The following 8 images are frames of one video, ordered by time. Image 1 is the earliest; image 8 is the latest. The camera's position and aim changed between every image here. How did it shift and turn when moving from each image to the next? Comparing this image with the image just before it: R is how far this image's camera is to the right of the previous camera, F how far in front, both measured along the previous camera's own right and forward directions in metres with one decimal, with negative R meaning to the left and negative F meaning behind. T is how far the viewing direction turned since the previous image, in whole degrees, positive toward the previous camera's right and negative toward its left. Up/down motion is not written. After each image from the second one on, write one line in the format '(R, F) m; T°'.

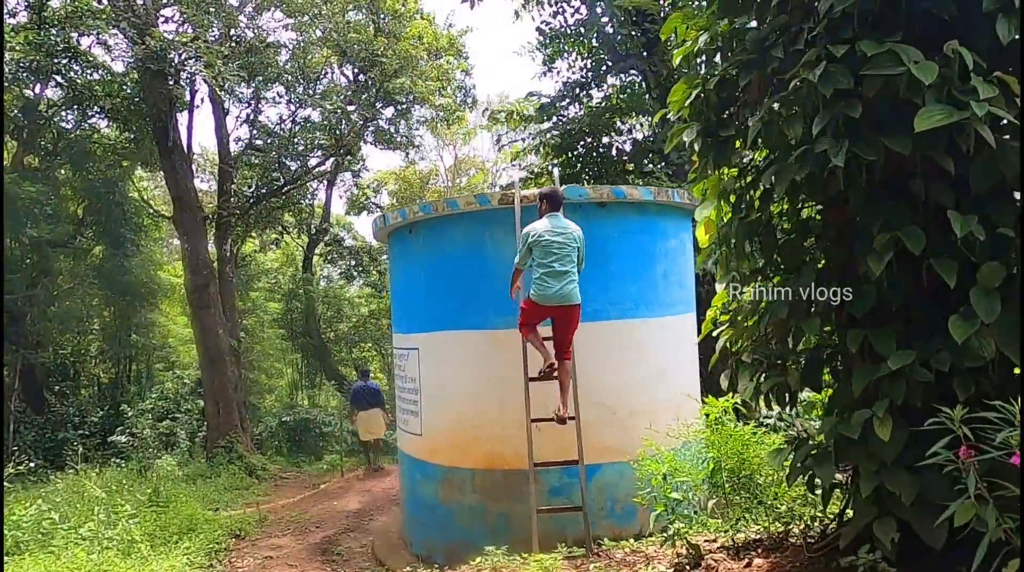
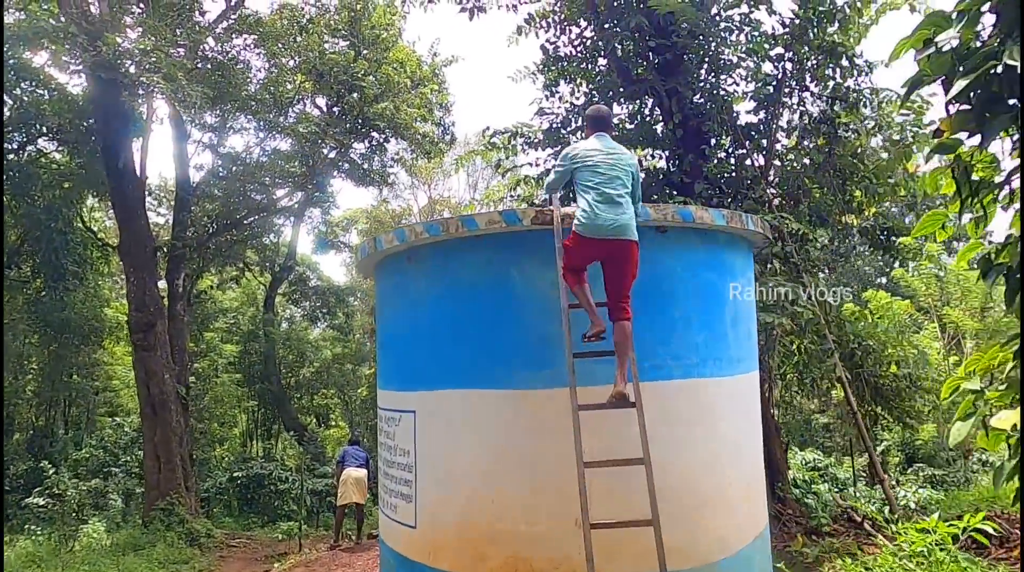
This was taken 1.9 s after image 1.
(-0.4, +1.1) m; +3°
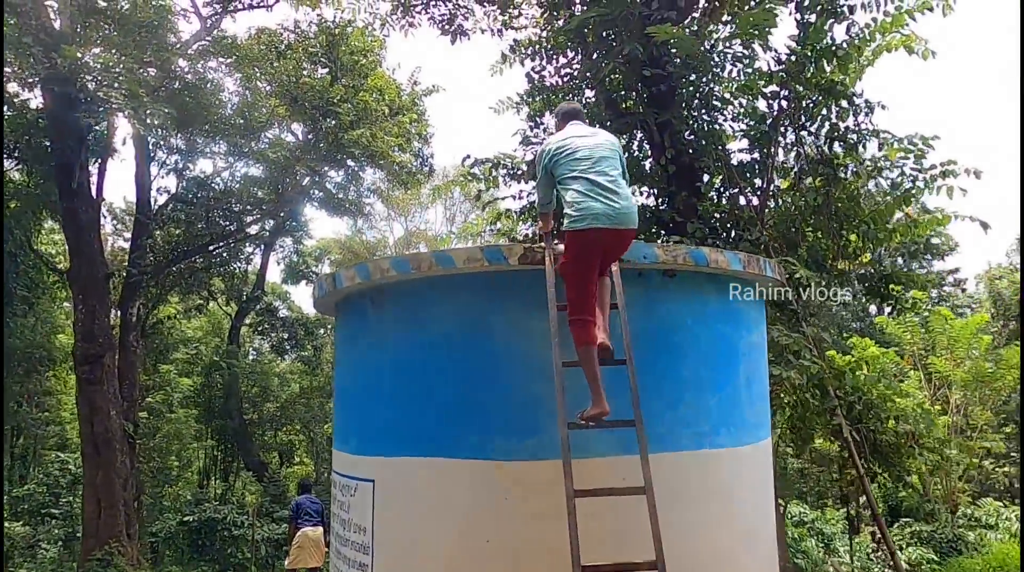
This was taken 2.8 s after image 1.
(0.0, +0.6) m; +2°
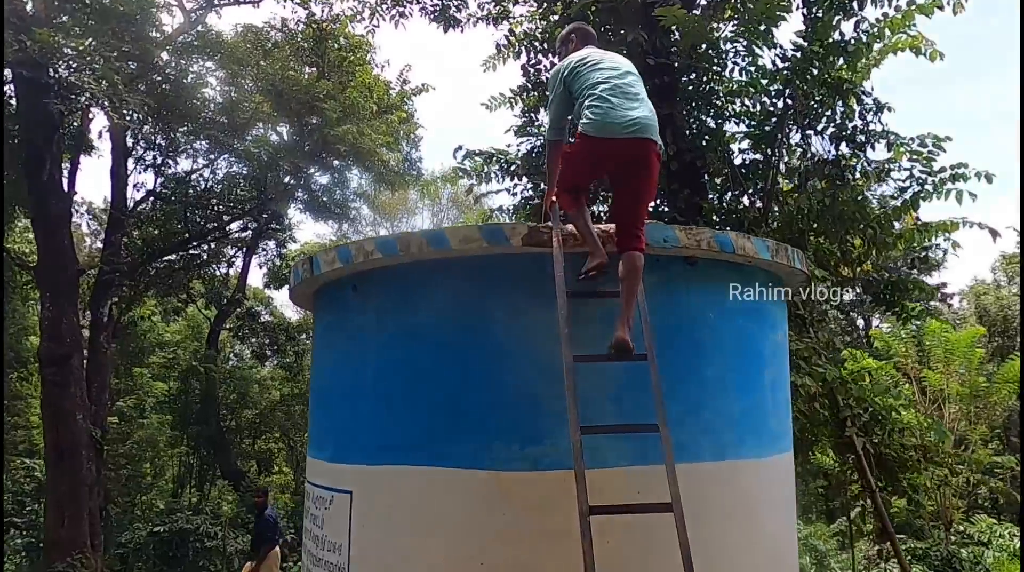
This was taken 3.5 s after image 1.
(-0.1, +0.4) m; +1°
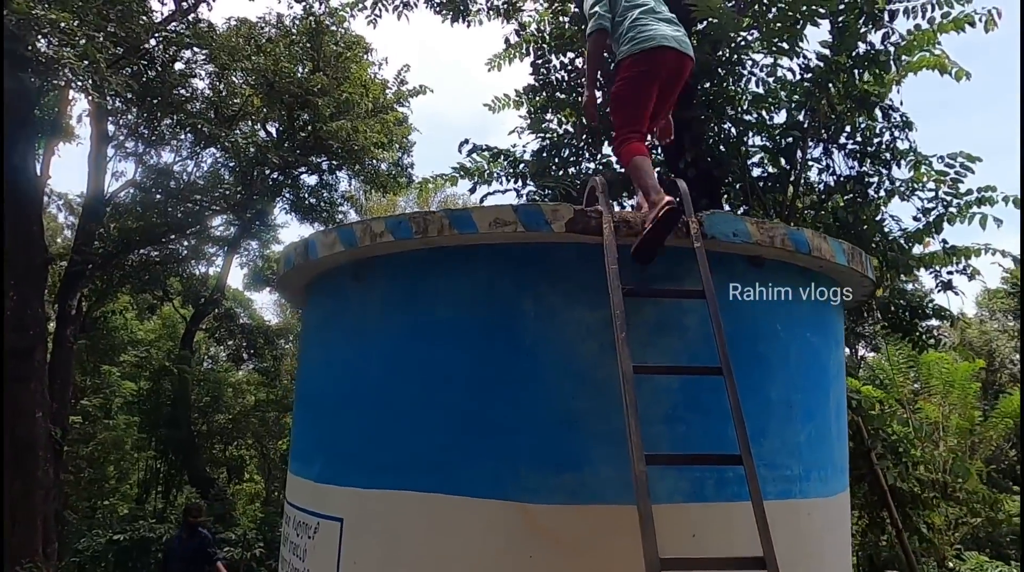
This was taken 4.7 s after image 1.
(-0.2, +0.4) m; +1°
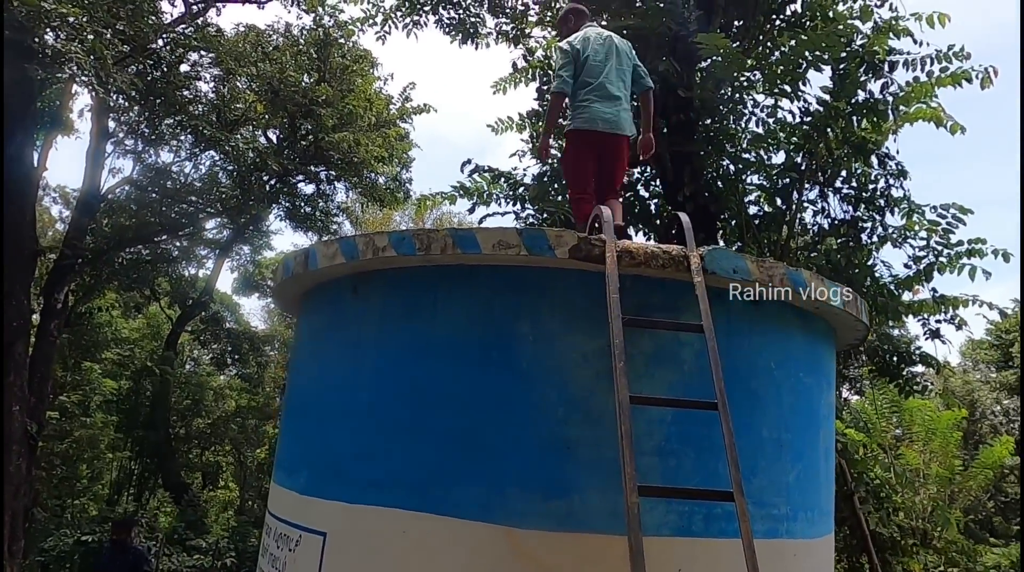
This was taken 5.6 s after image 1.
(0.0, 0.0) m; +1°
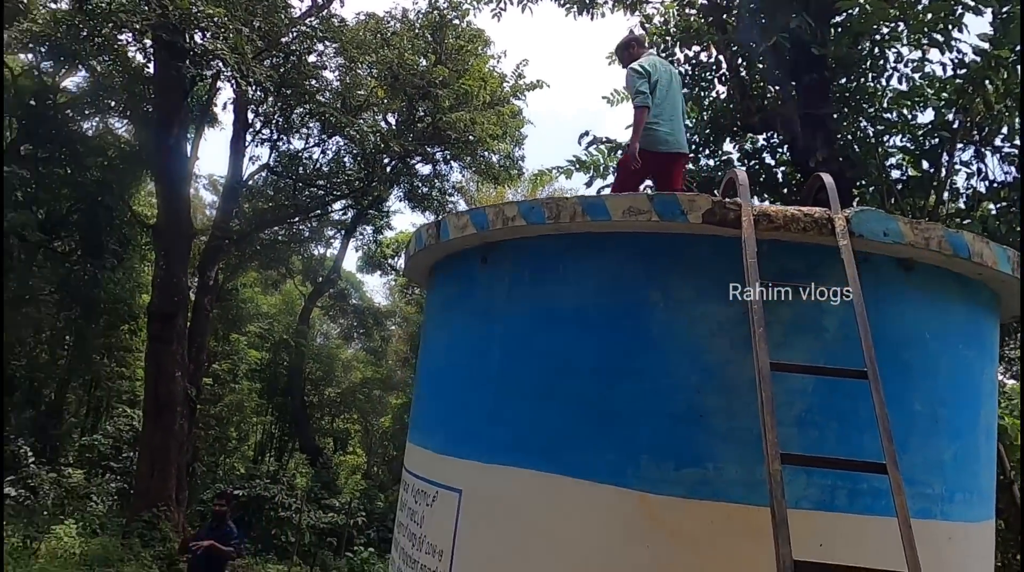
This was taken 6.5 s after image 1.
(-0.1, 0.0) m; -10°
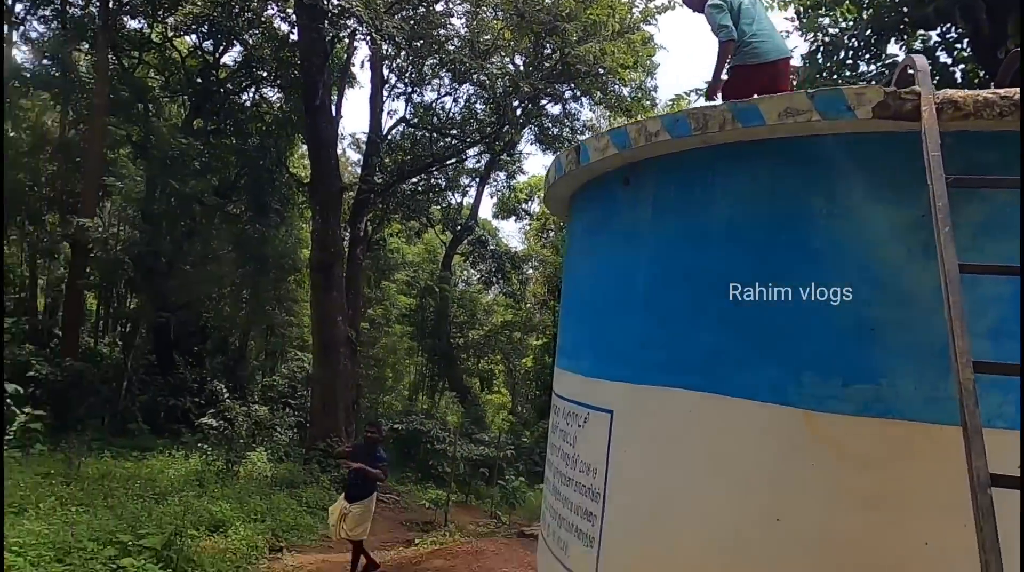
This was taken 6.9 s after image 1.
(0.0, 0.0) m; -12°
